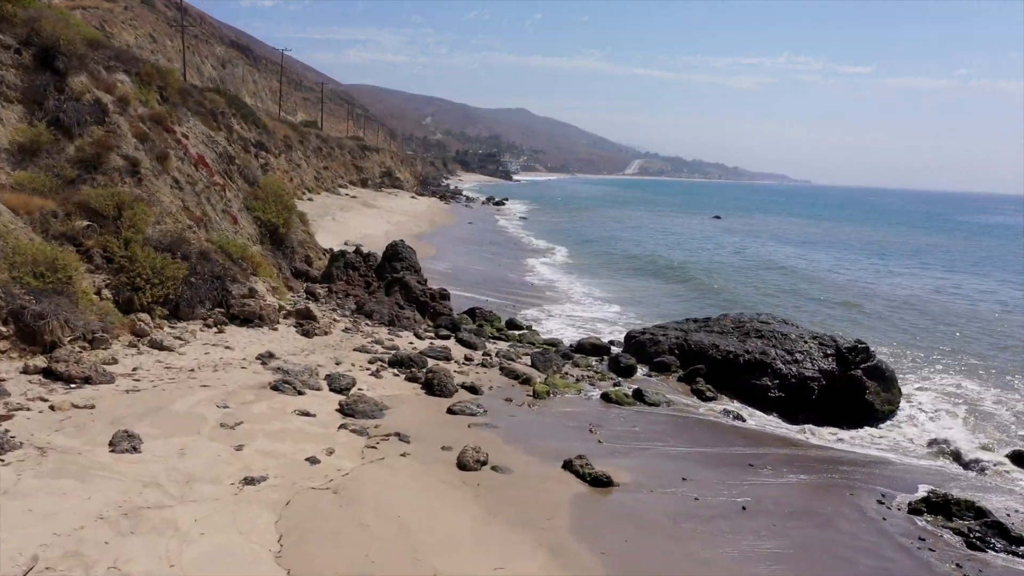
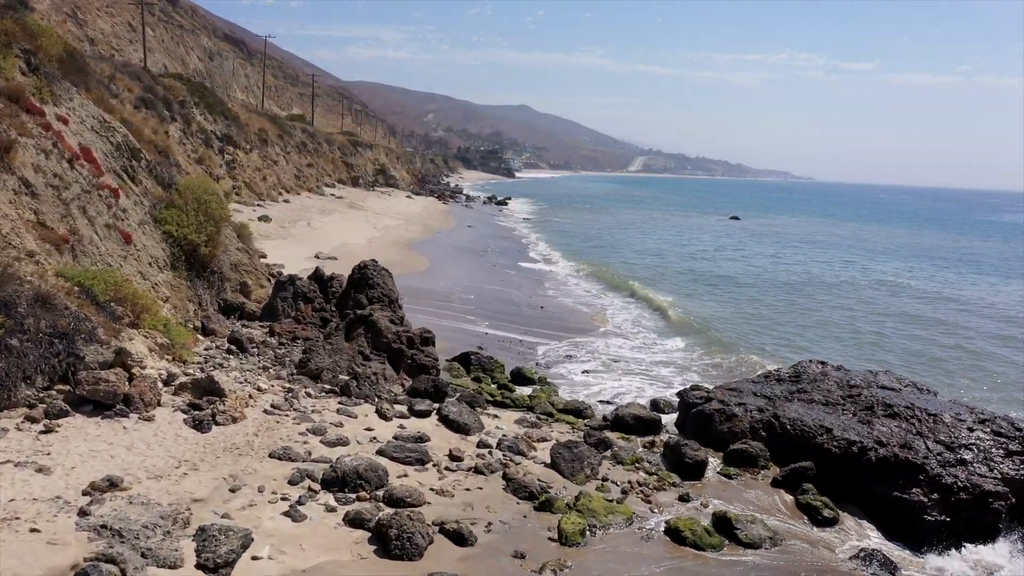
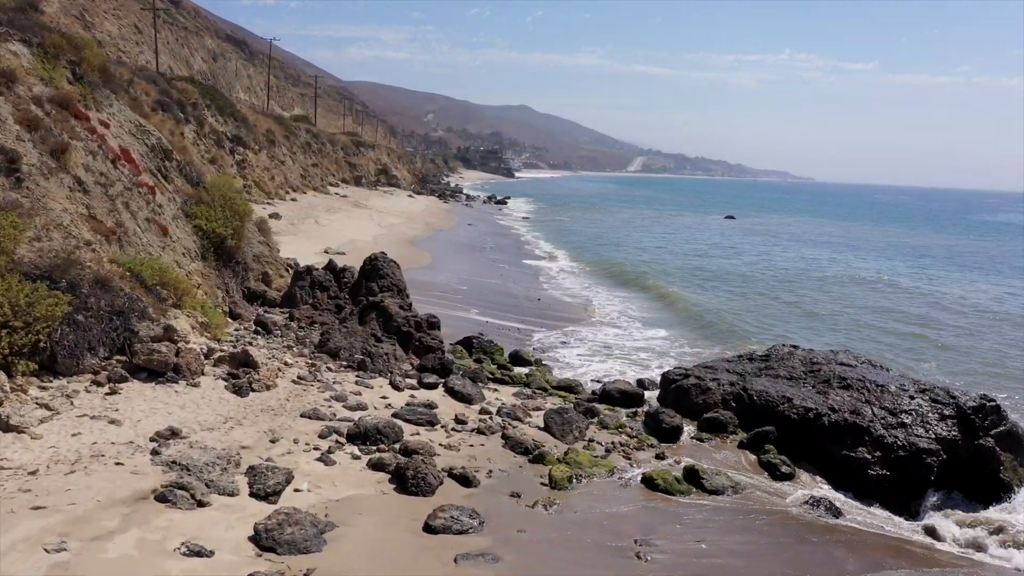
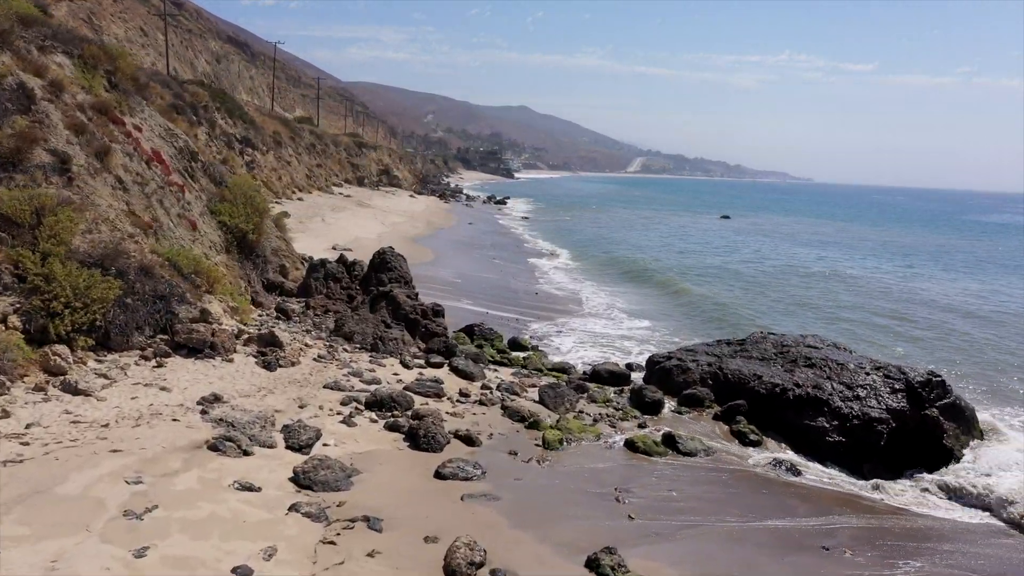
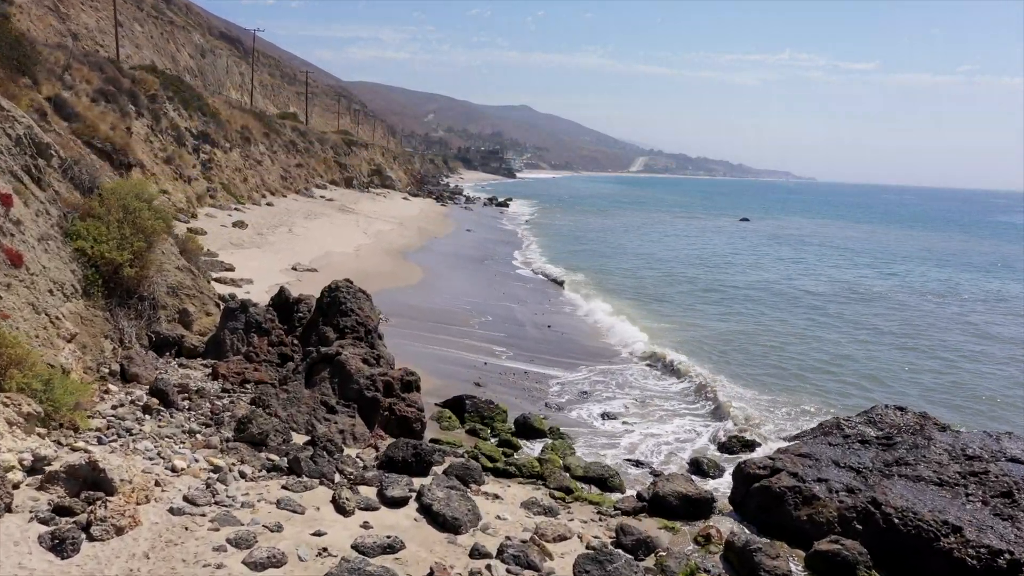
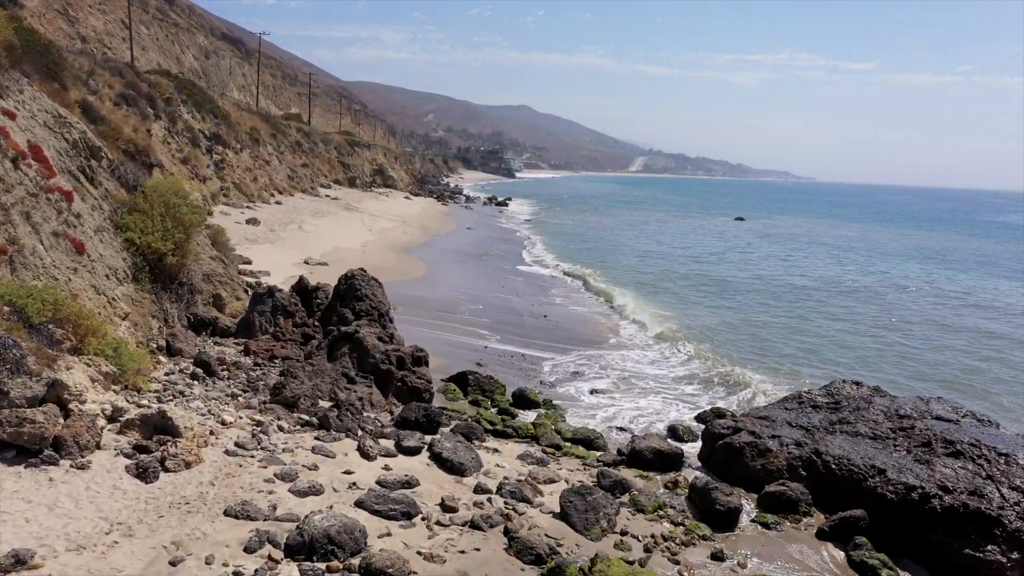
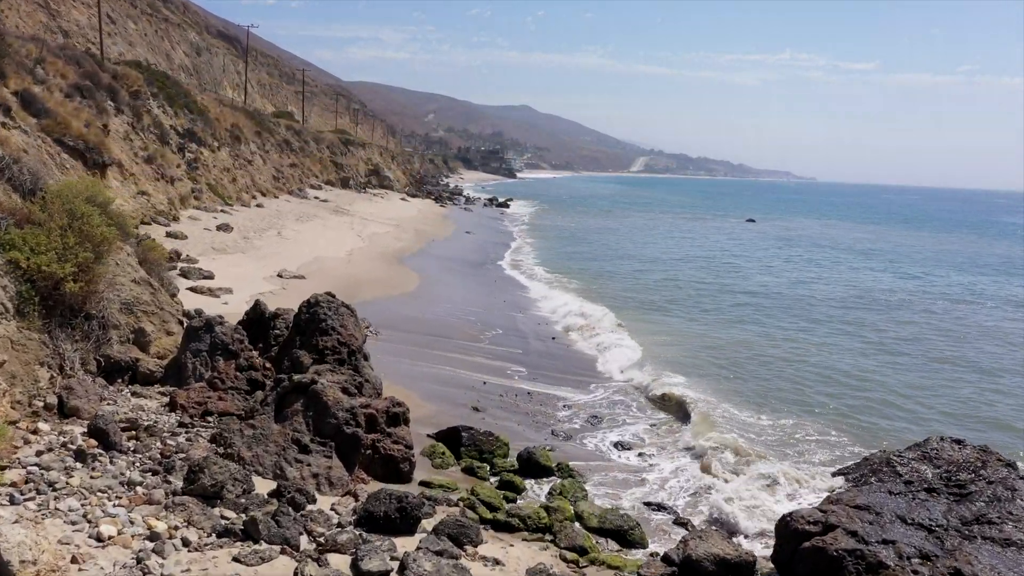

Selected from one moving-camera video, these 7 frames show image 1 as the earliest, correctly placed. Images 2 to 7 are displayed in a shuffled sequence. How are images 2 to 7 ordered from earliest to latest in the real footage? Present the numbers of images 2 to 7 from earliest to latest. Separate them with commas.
4, 3, 2, 6, 5, 7
